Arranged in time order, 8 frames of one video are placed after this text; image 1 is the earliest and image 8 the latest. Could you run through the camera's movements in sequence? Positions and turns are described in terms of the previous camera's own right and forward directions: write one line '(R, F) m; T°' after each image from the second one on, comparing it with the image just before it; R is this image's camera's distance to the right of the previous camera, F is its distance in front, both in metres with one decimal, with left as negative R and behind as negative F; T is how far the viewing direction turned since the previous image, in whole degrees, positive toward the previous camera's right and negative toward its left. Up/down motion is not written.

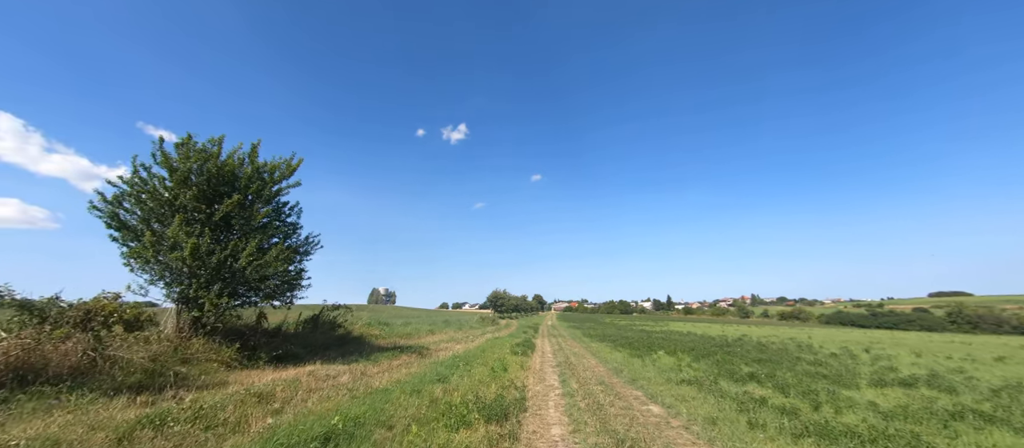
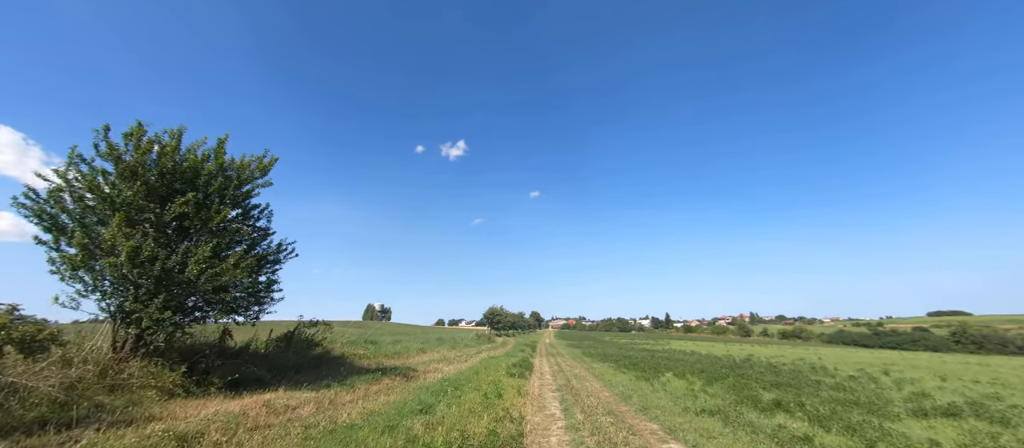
(0.0, +1.9) m; 0°
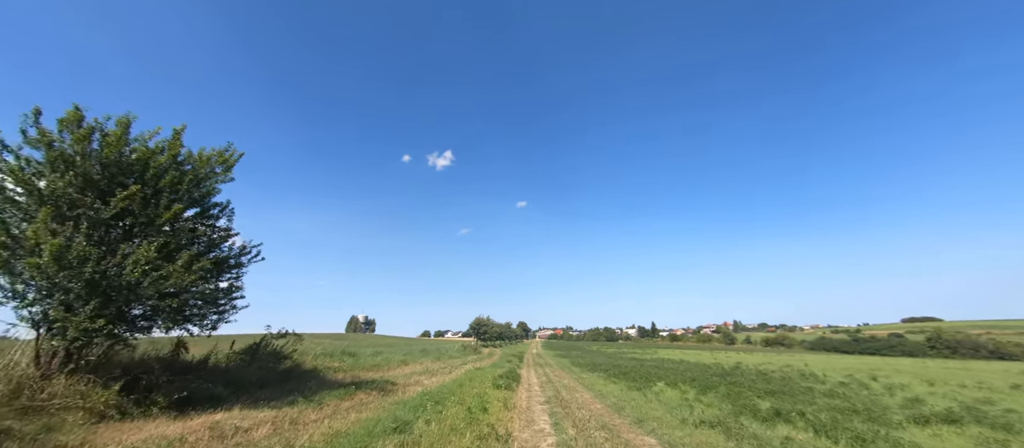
(0.0, +1.0) m; +2°
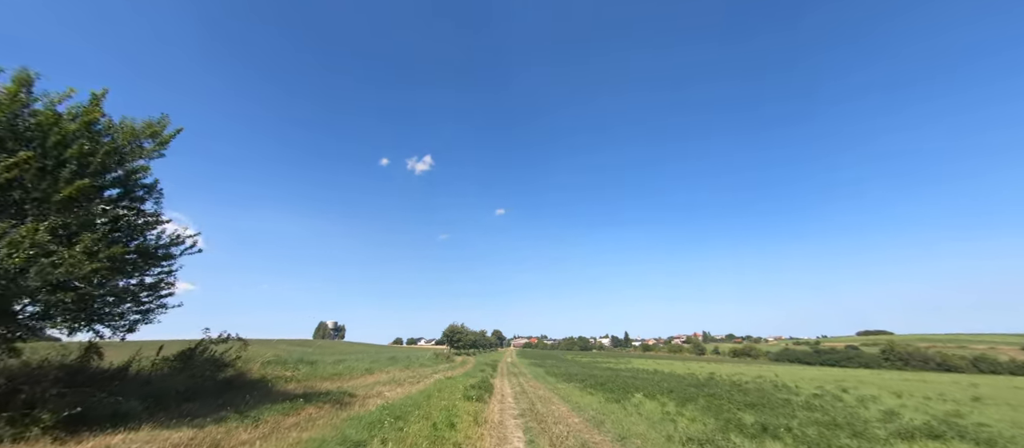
(0.0, +1.4) m; +3°
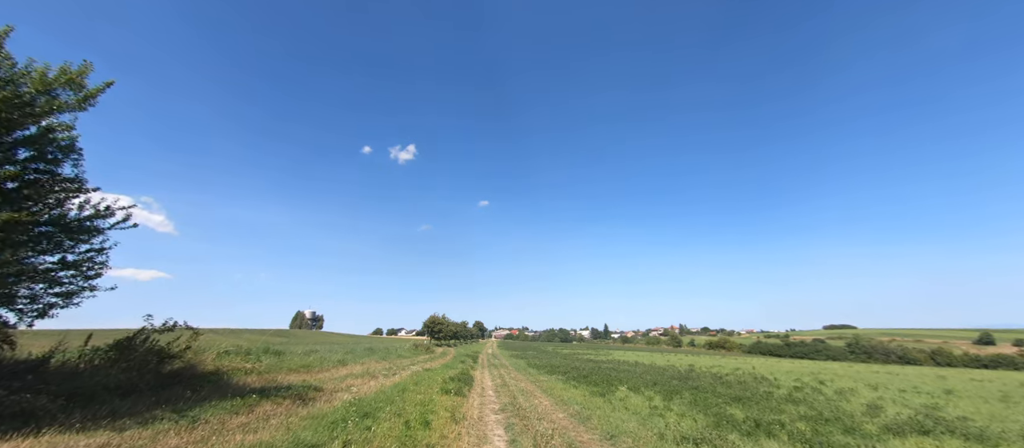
(0.0, +1.3) m; +3°
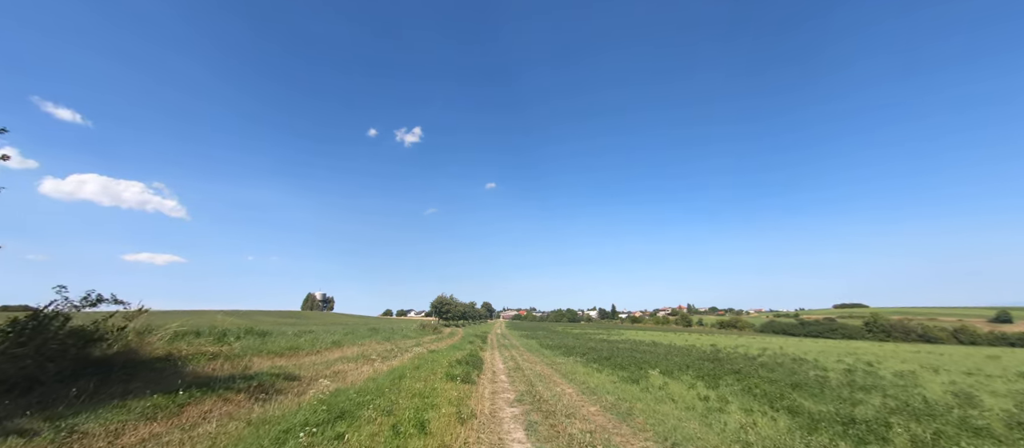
(-0.4, +3.7) m; -1°
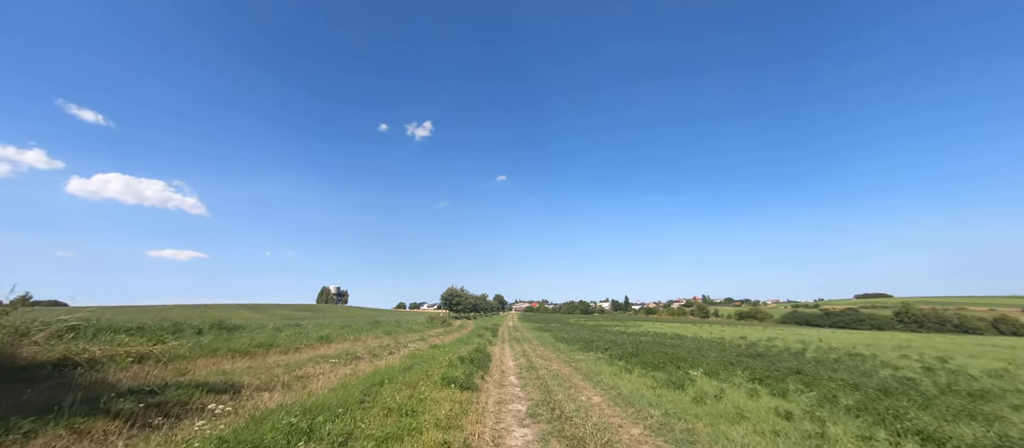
(+0.1, +4.0) m; -2°
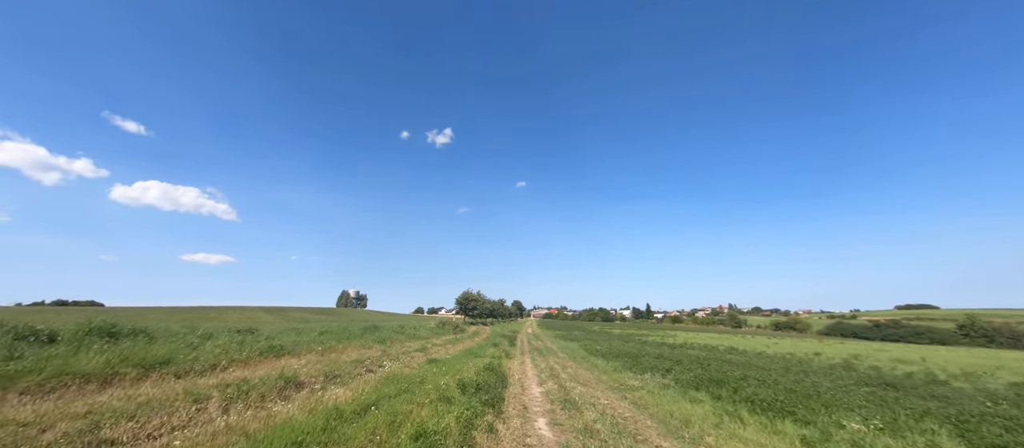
(-0.3, +7.6) m; -3°
